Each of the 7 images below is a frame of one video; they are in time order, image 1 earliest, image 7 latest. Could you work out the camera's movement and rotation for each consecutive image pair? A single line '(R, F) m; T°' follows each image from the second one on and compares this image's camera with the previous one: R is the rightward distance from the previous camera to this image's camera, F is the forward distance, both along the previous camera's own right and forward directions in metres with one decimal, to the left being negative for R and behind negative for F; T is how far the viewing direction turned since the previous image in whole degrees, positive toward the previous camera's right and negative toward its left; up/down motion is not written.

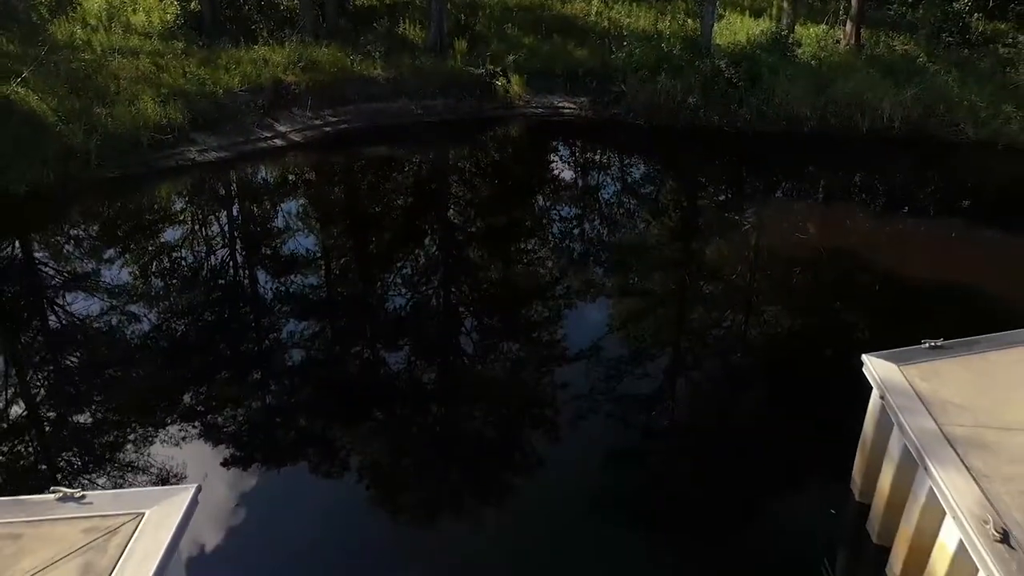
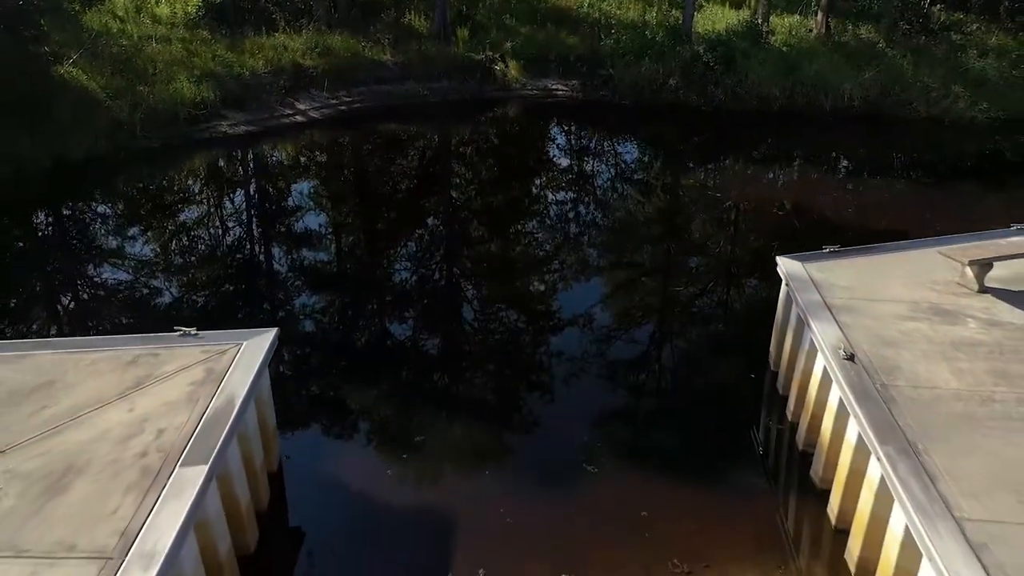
(+0.1, -1.7) m; 0°
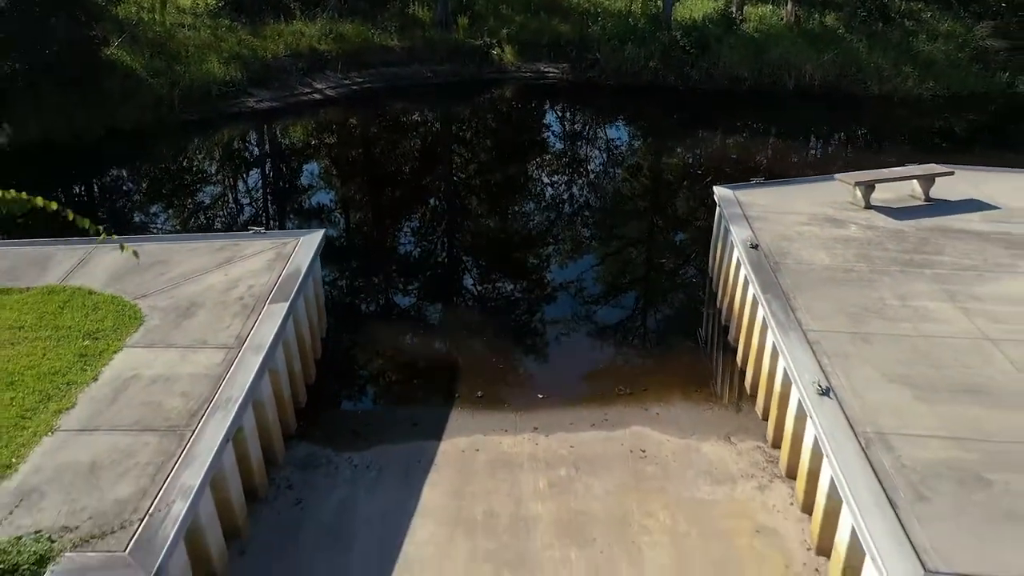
(+0.1, -2.0) m; 0°
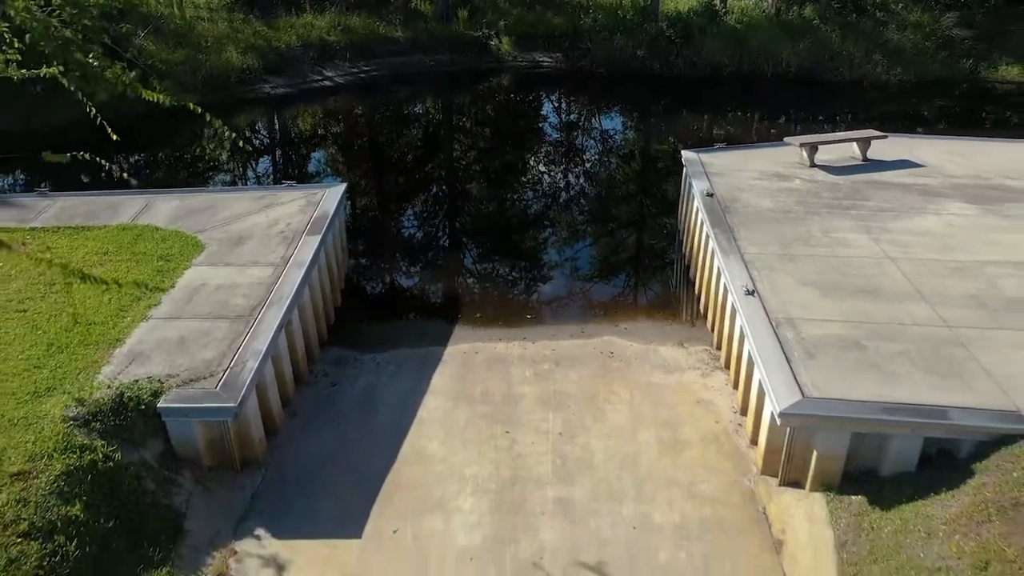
(+0.1, -1.5) m; 0°
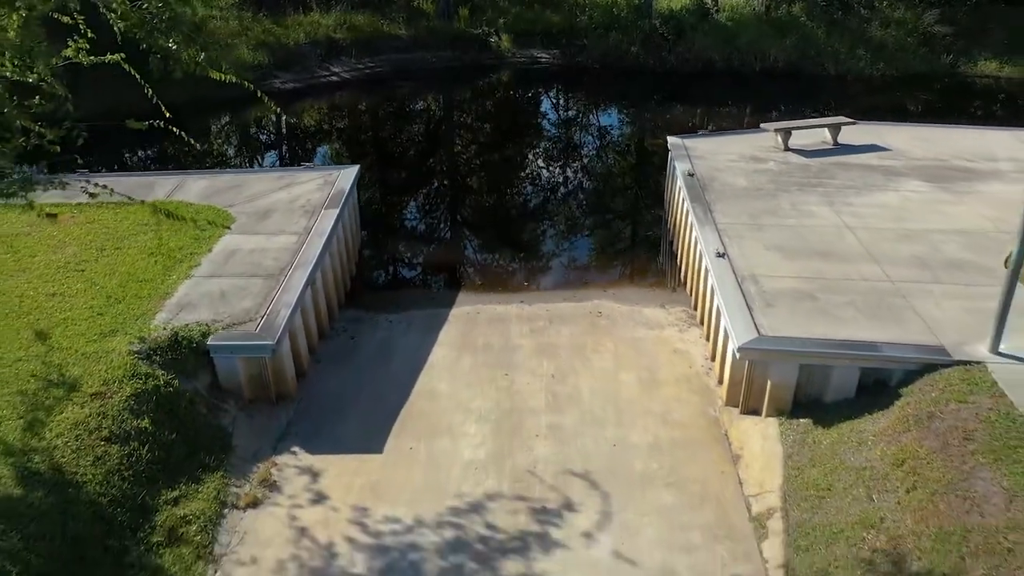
(0.0, -0.9) m; 0°
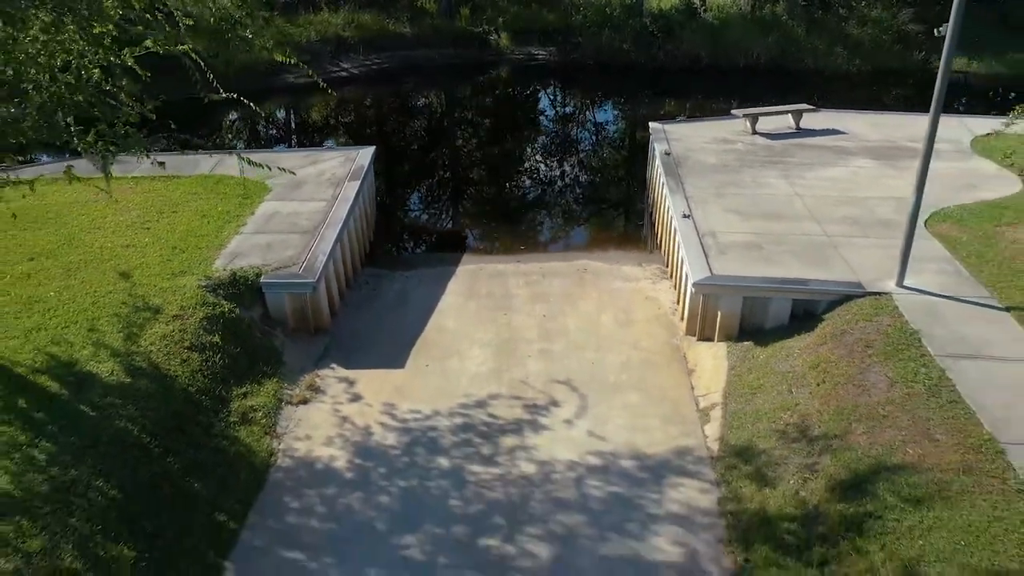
(0.0, -1.4) m; 0°
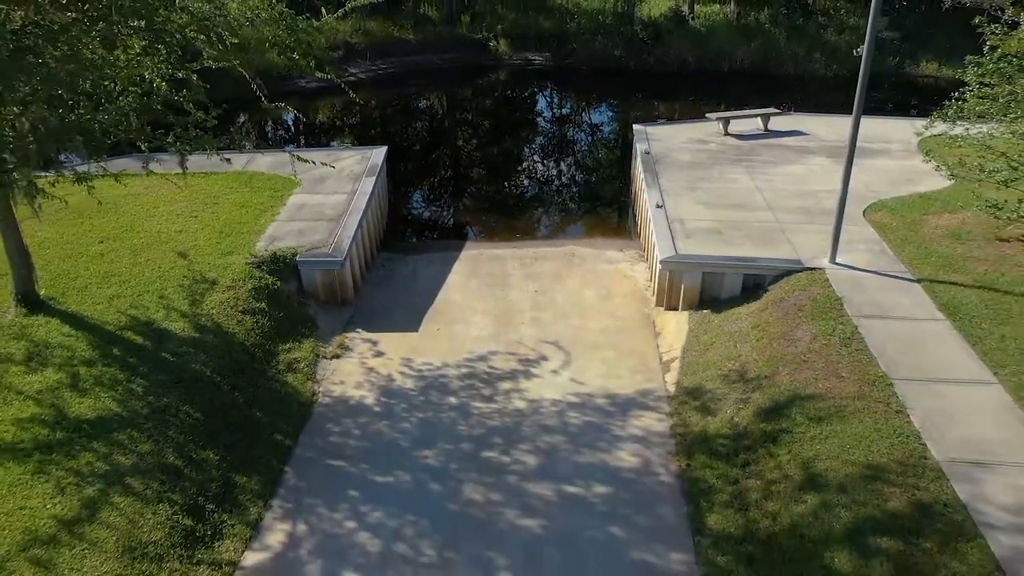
(0.0, -1.5) m; 0°
